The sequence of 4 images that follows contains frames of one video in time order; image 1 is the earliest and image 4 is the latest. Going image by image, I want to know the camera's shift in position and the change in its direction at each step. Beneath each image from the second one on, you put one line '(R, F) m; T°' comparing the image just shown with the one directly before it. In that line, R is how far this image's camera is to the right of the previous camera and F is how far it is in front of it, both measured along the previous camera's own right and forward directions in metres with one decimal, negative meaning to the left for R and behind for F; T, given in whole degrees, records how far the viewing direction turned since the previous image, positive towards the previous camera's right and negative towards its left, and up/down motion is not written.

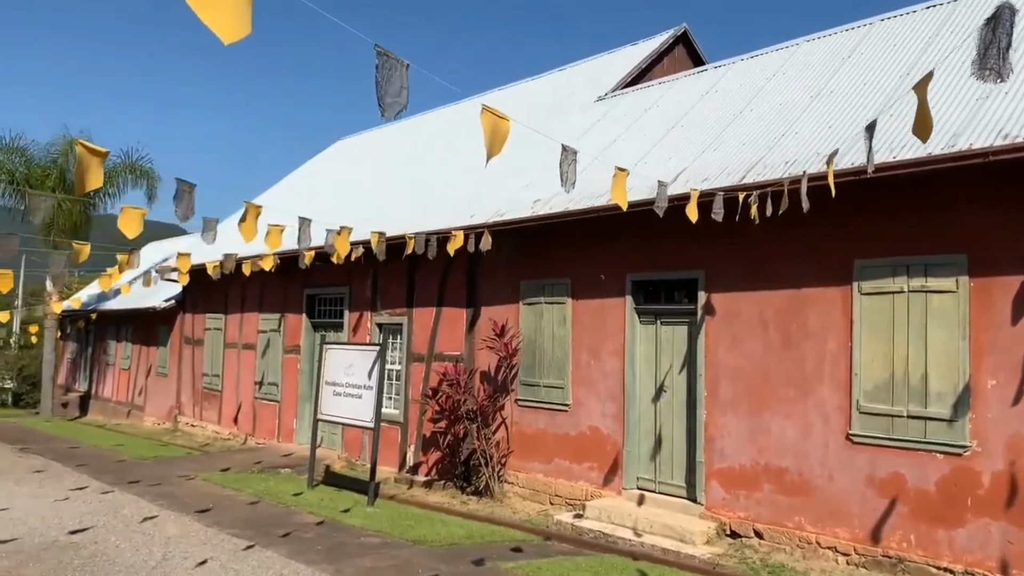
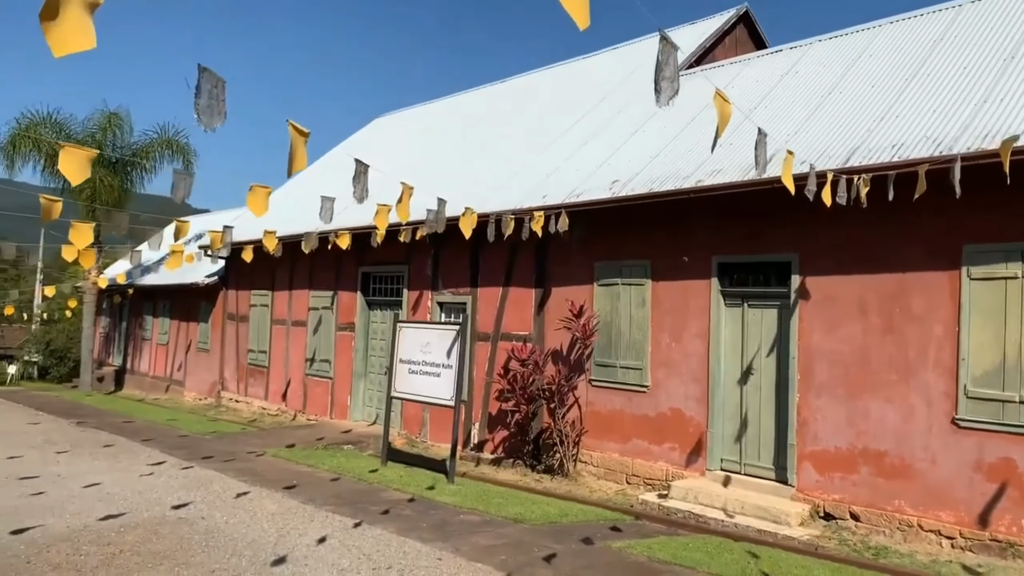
(-0.7, 0.0) m; 0°
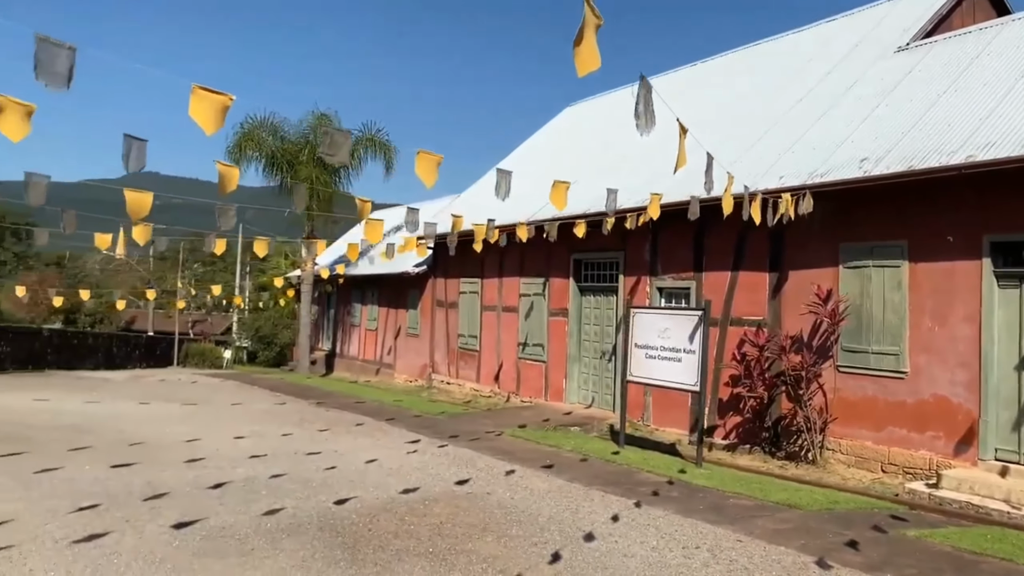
(-0.8, -0.2) m; -10°
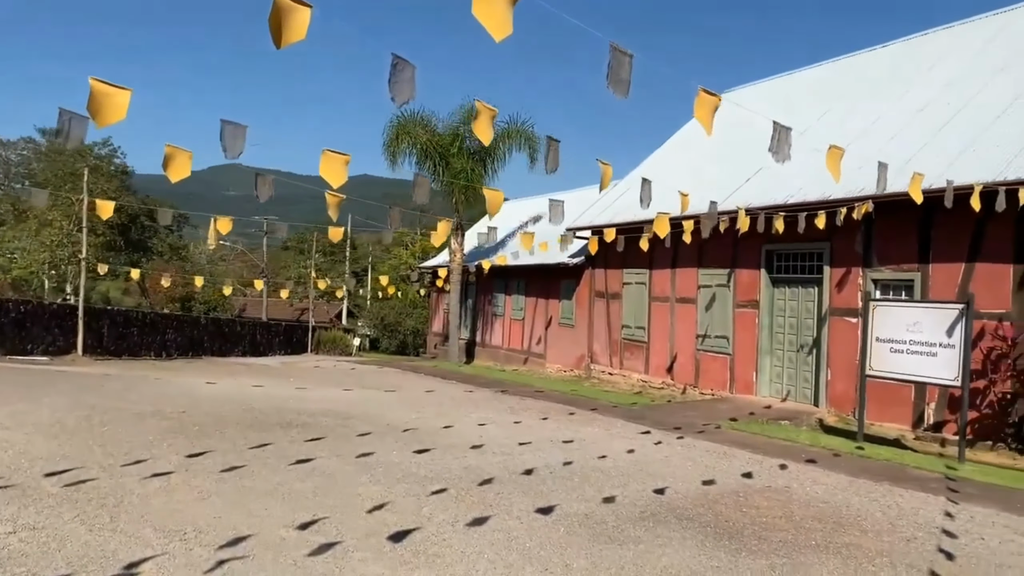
(-1.7, -0.2) m; -5°
